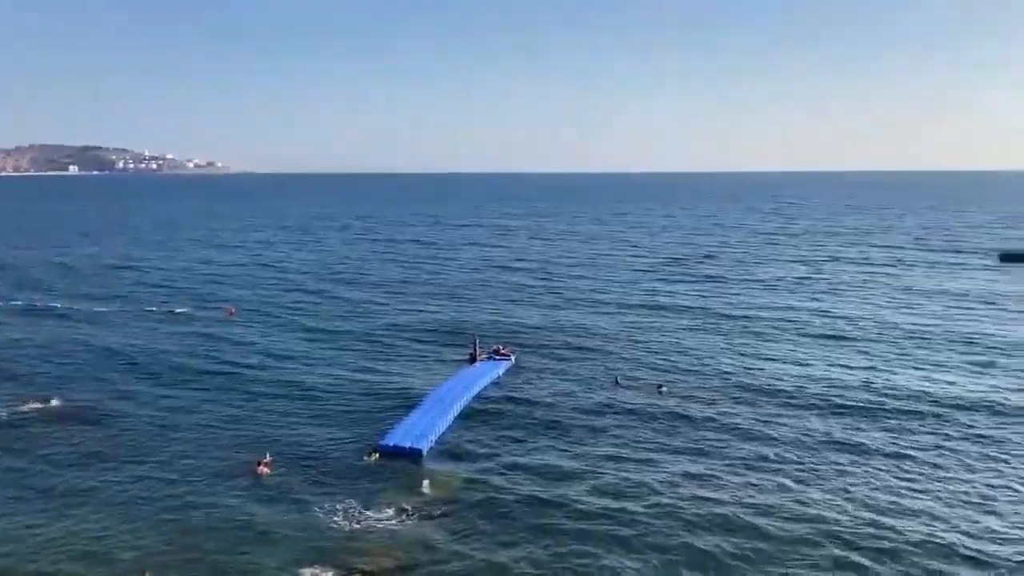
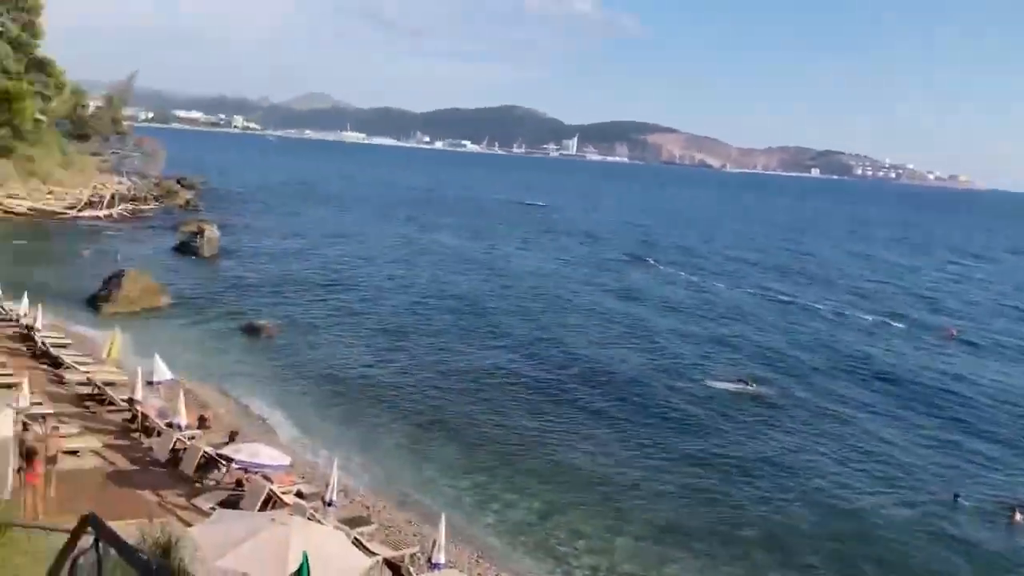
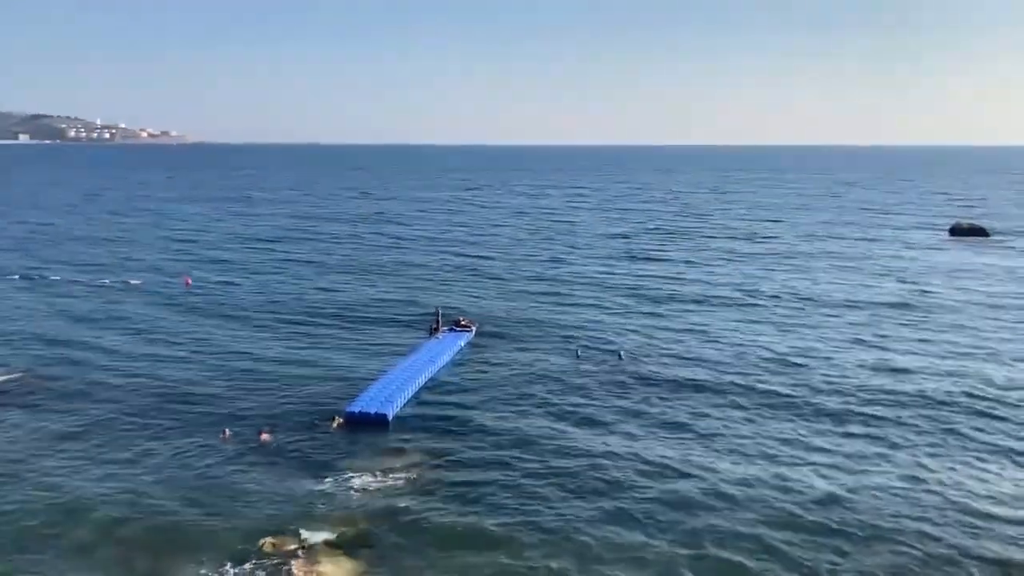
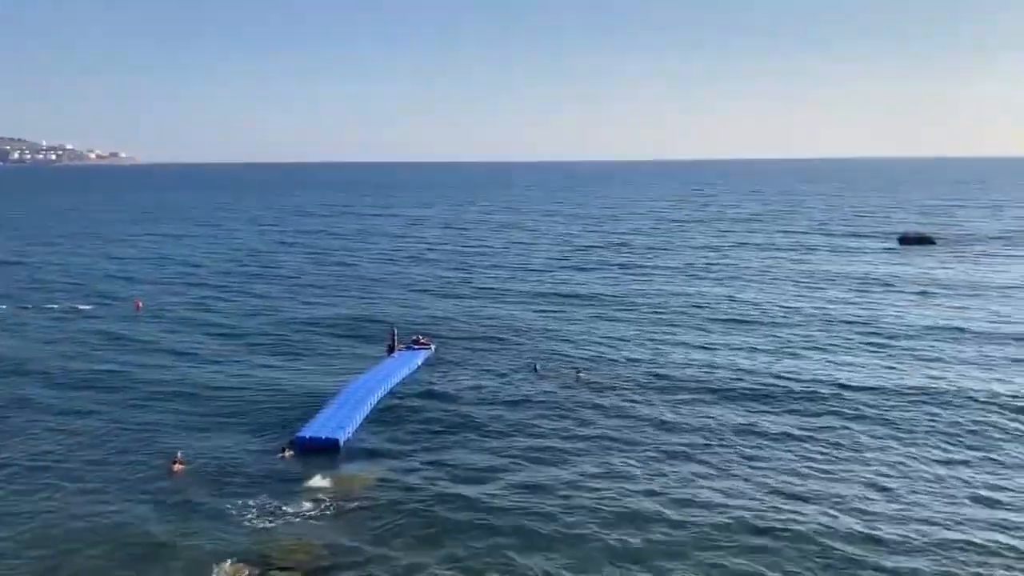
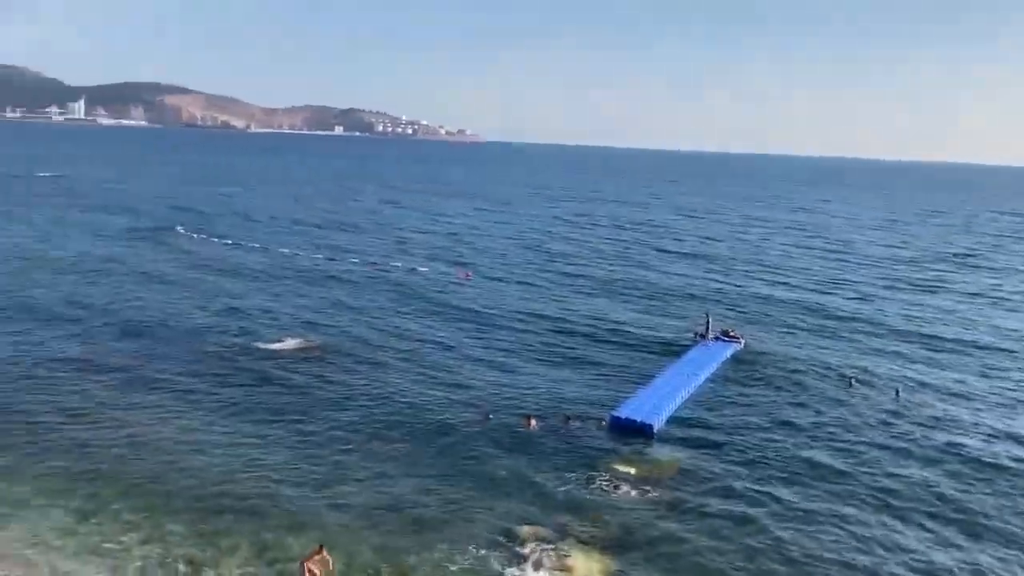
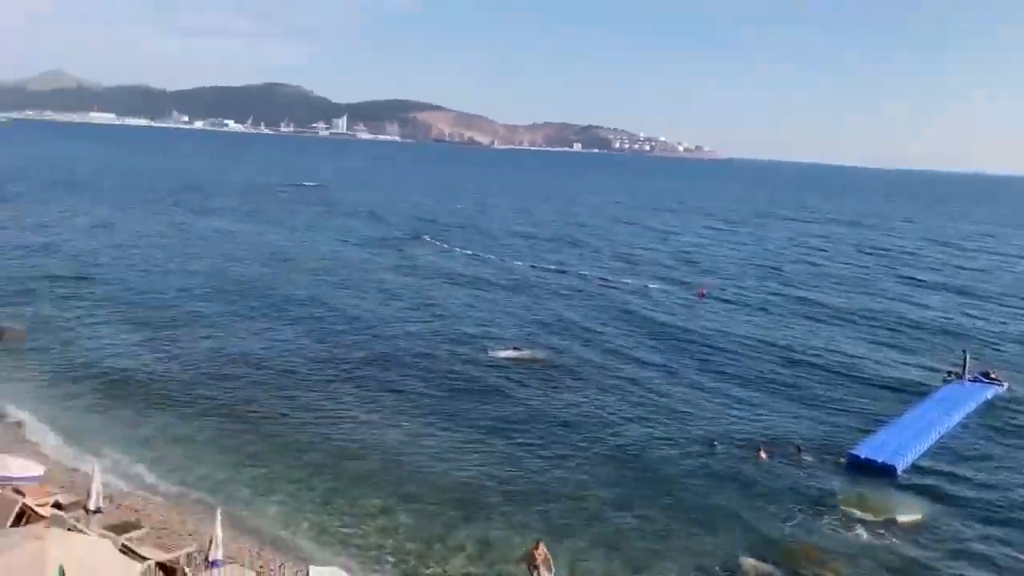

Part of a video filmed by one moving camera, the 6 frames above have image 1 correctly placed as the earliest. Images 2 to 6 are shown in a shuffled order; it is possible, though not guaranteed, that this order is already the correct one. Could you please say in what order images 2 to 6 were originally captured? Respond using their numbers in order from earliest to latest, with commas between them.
4, 3, 5, 6, 2
